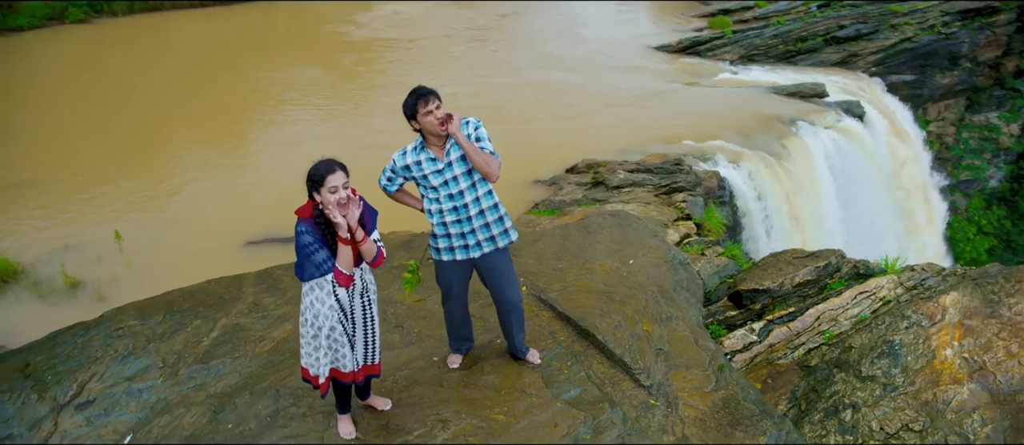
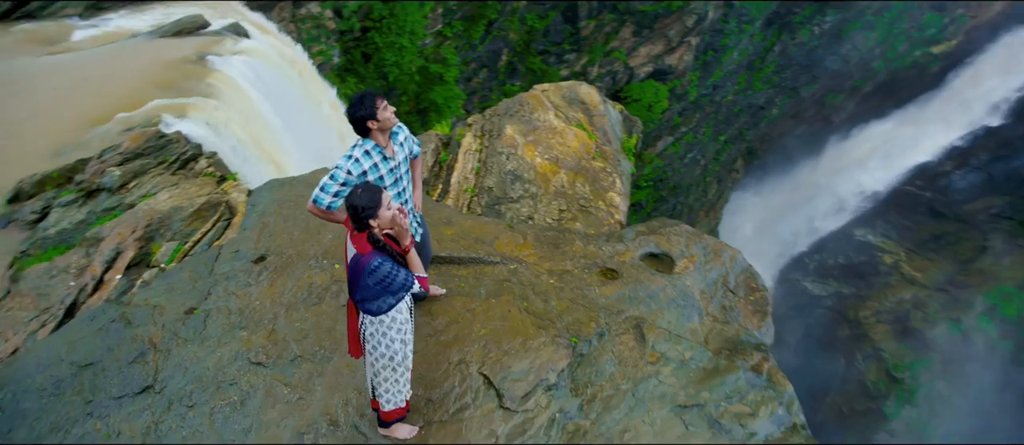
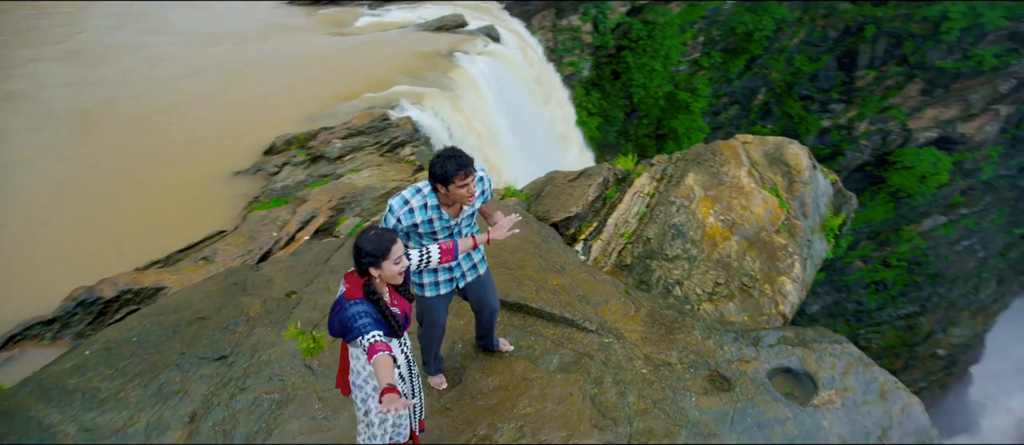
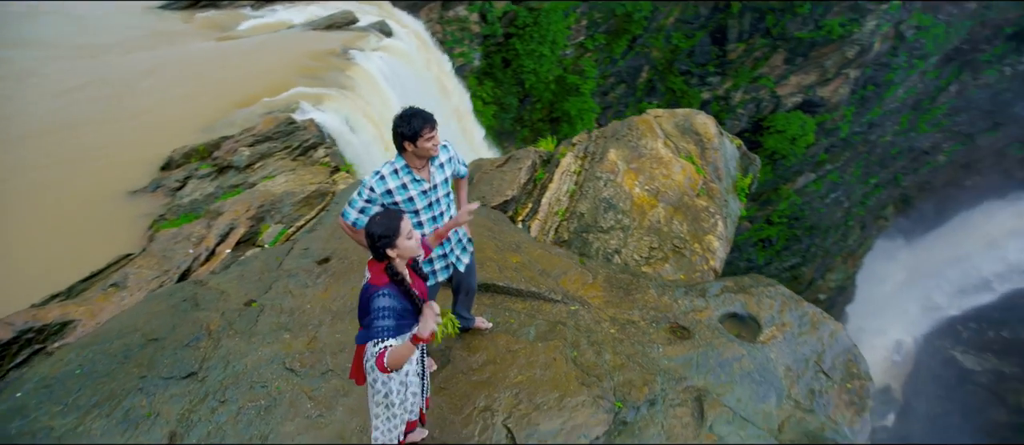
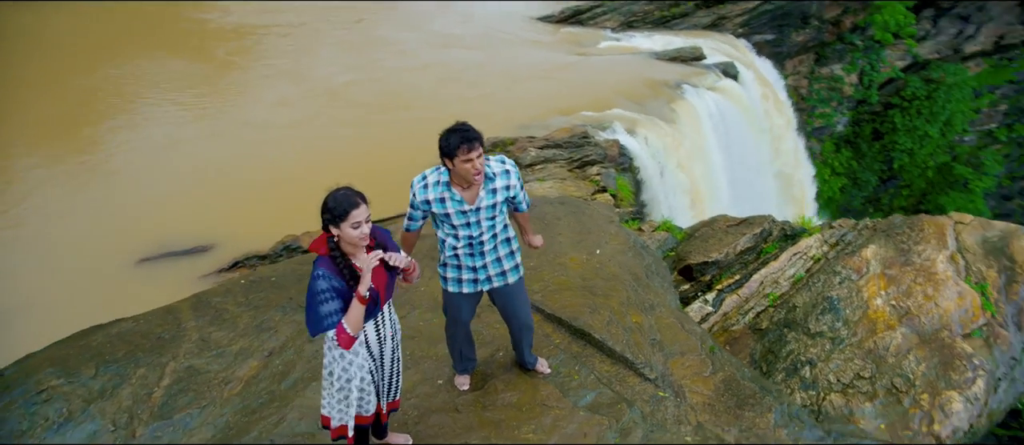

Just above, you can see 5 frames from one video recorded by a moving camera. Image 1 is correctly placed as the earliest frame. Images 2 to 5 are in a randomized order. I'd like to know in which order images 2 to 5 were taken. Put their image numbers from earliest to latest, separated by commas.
5, 3, 4, 2
